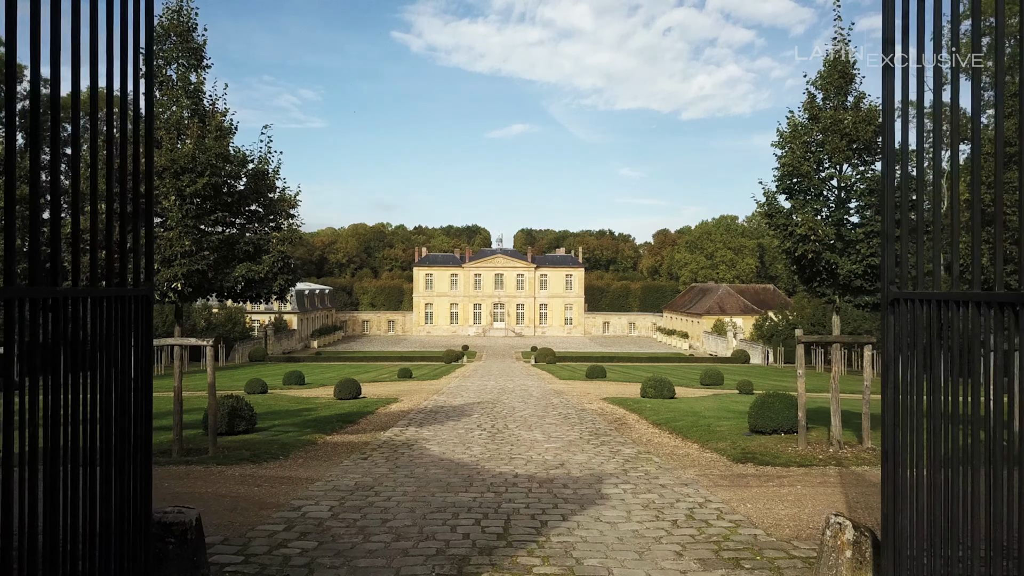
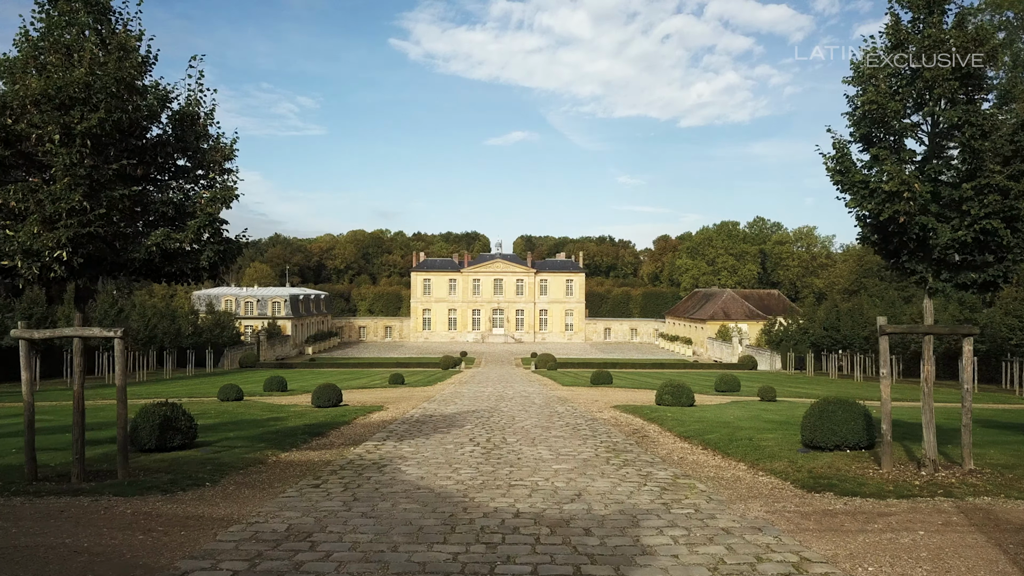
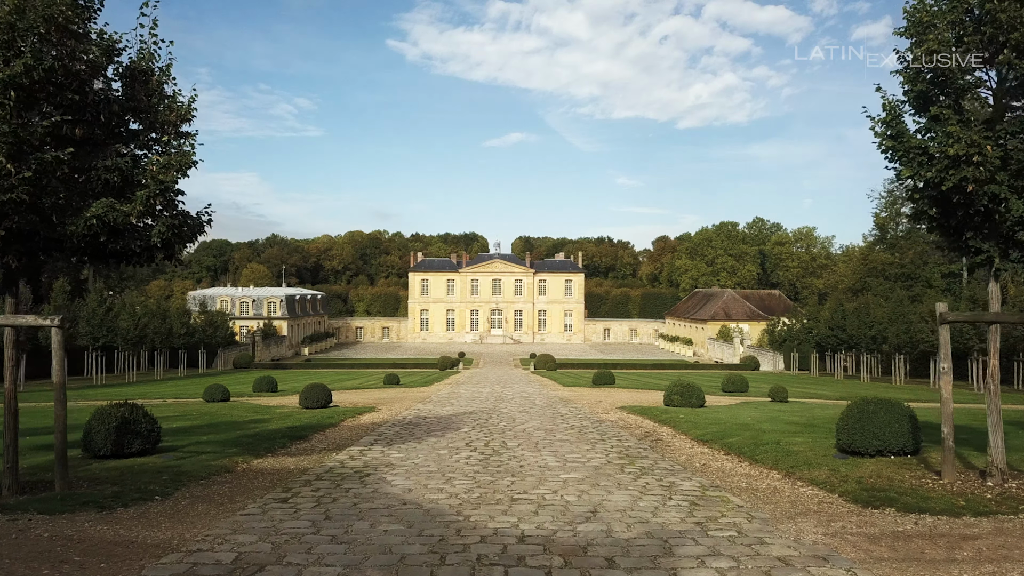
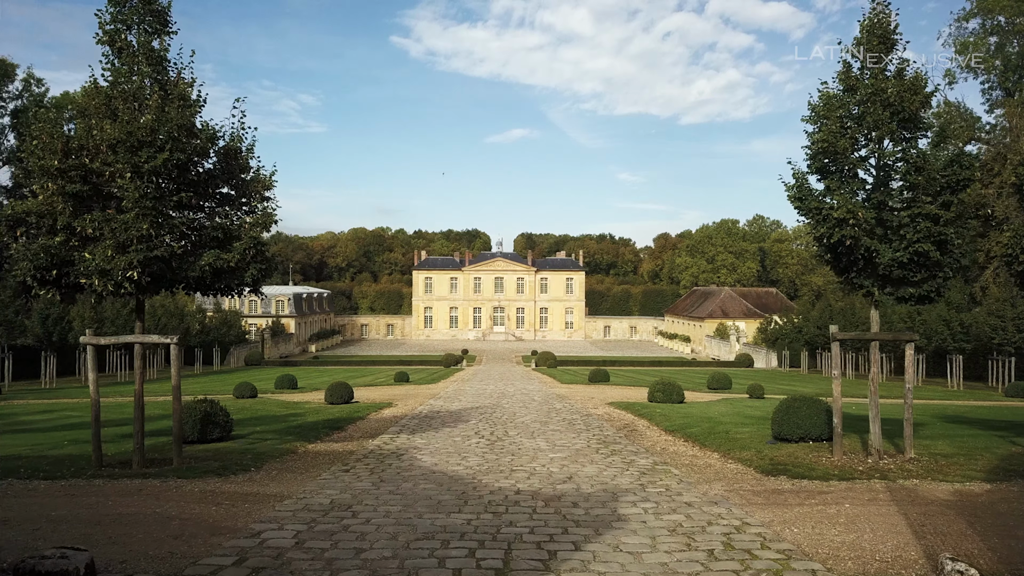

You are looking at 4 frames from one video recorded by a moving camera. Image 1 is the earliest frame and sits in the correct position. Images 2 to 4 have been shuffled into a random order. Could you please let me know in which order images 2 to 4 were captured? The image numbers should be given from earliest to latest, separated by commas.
4, 2, 3
